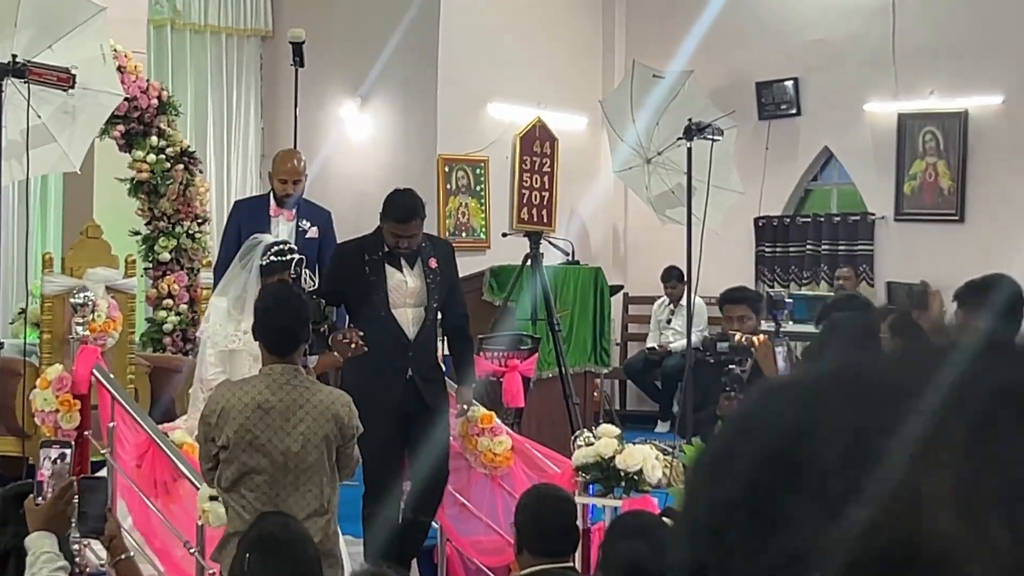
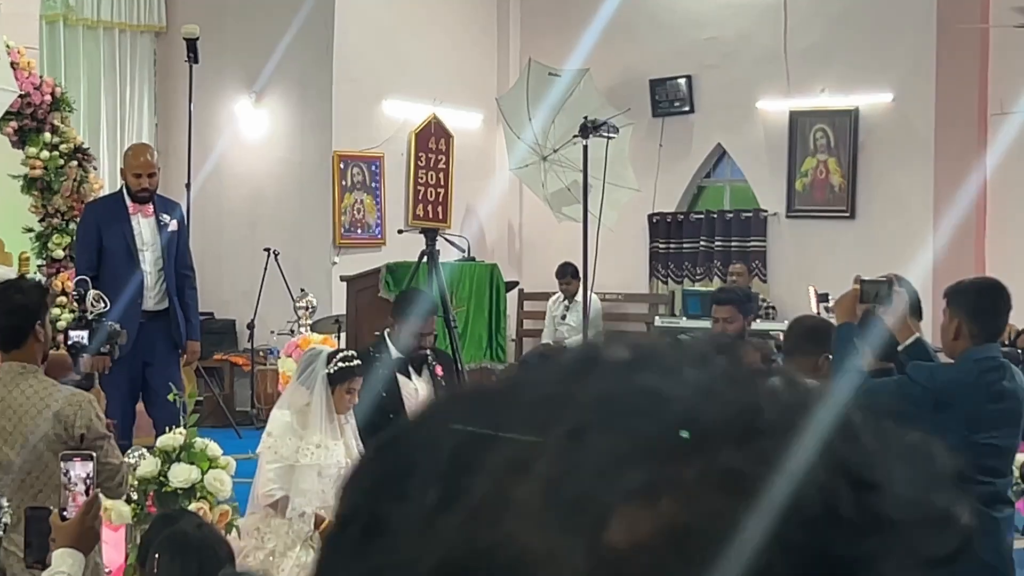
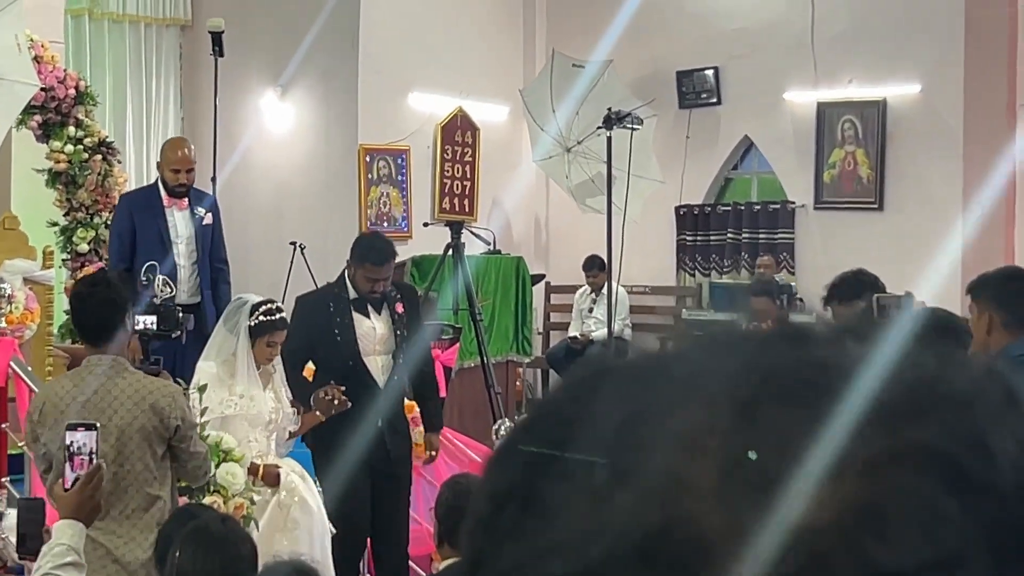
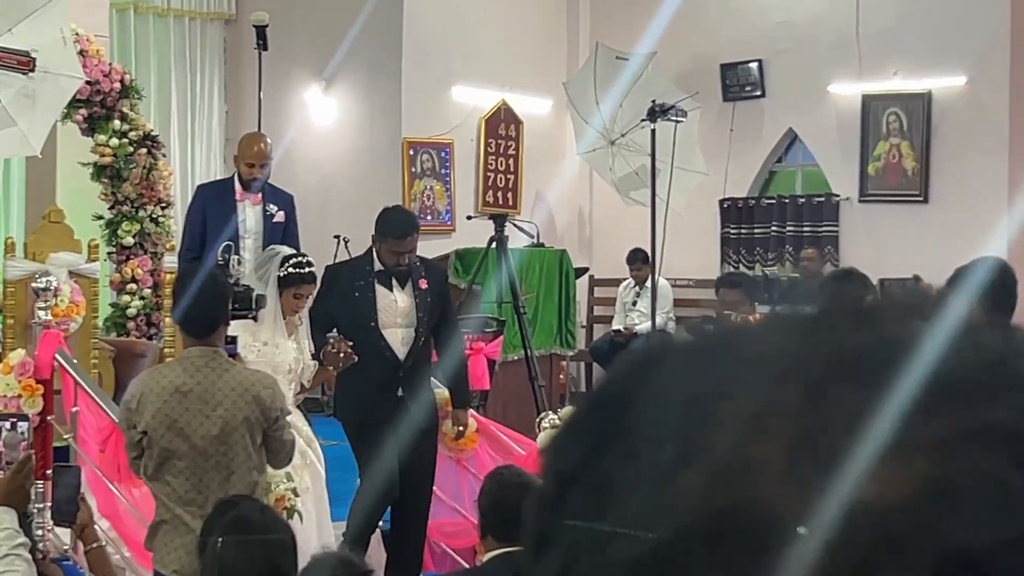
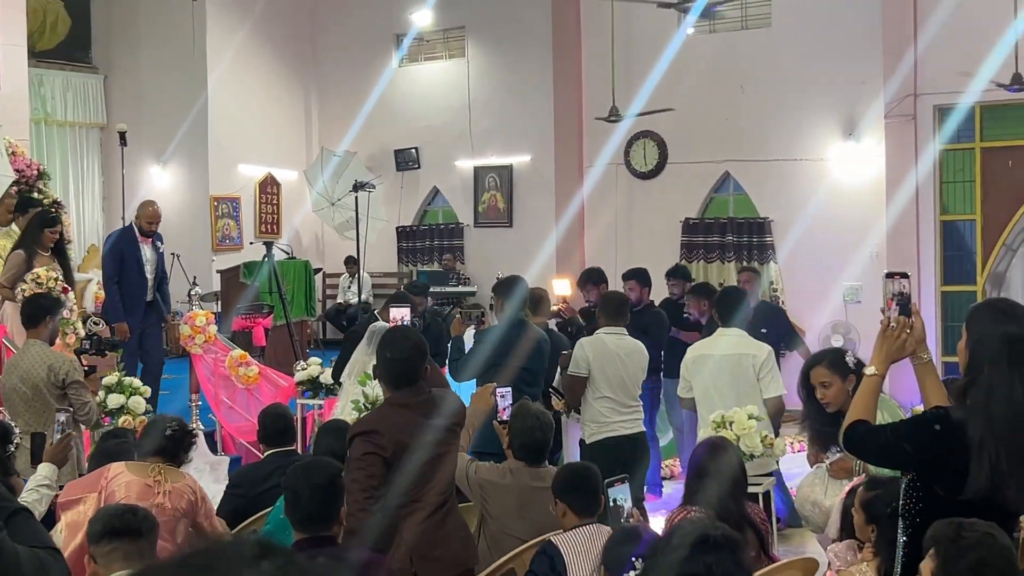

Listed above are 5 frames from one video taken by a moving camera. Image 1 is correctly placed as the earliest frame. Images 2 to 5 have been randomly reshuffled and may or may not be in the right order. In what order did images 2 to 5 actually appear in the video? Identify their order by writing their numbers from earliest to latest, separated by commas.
4, 3, 2, 5
